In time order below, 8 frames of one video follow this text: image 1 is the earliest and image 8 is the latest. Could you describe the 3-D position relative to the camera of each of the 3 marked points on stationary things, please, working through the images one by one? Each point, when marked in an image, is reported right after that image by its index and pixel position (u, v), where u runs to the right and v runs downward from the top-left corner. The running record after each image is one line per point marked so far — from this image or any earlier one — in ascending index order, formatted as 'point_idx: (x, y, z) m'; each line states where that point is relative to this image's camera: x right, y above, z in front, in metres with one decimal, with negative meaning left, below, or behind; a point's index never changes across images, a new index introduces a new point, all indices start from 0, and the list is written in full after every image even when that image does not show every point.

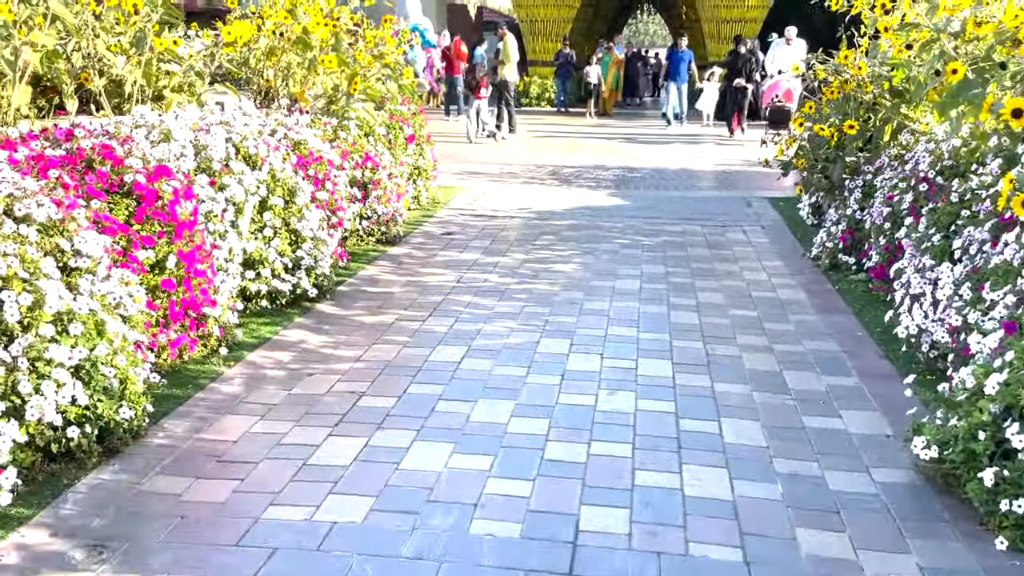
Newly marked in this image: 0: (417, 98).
0: (-1.0, +1.9, +8.6) m
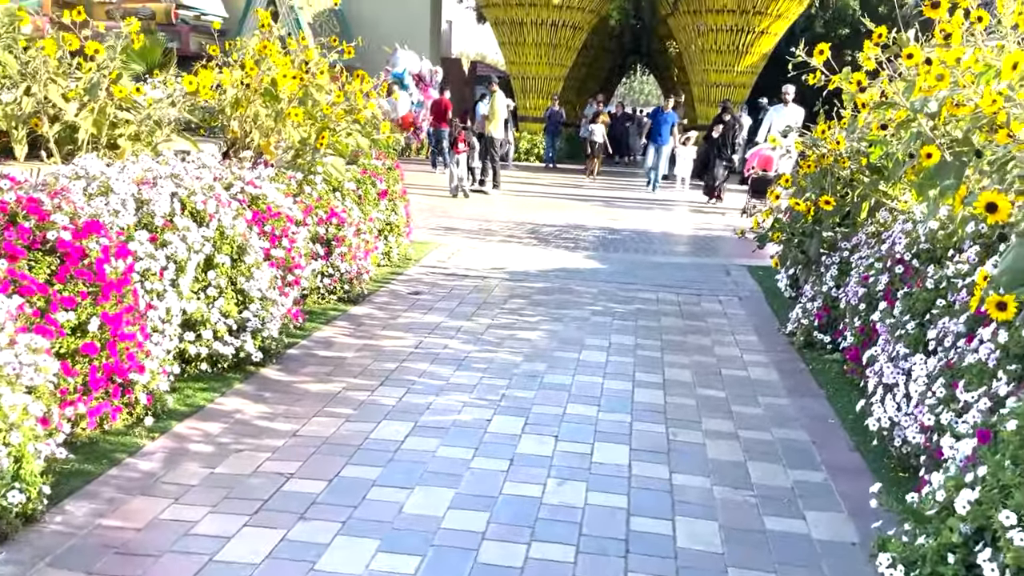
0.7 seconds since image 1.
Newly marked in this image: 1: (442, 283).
0: (-1.2, +1.4, +8.4) m
1: (-0.6, +0.1, +7.4) m
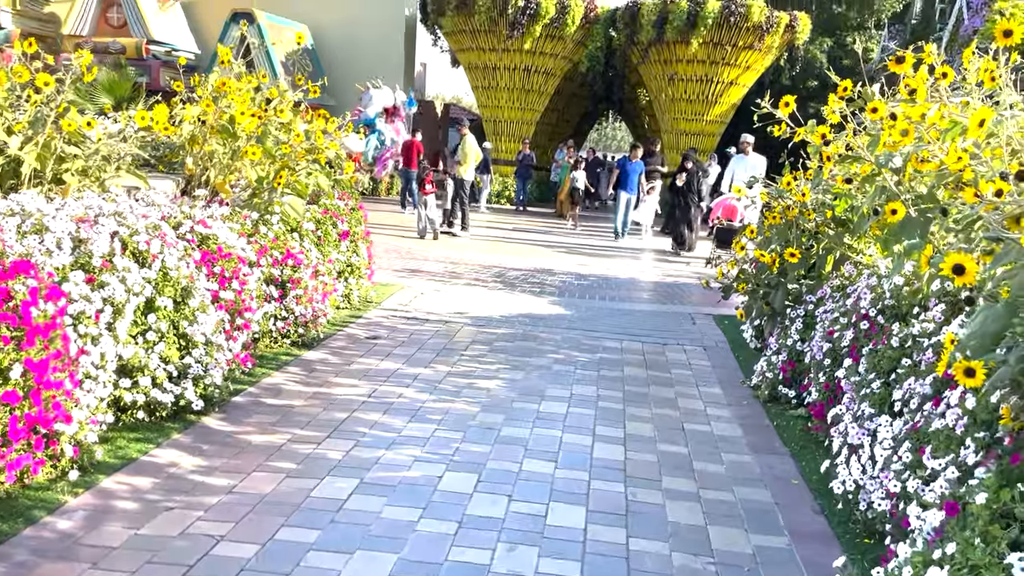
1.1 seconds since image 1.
0: (-1.5, +0.9, +8.3) m
1: (-0.9, -0.3, +7.2) m
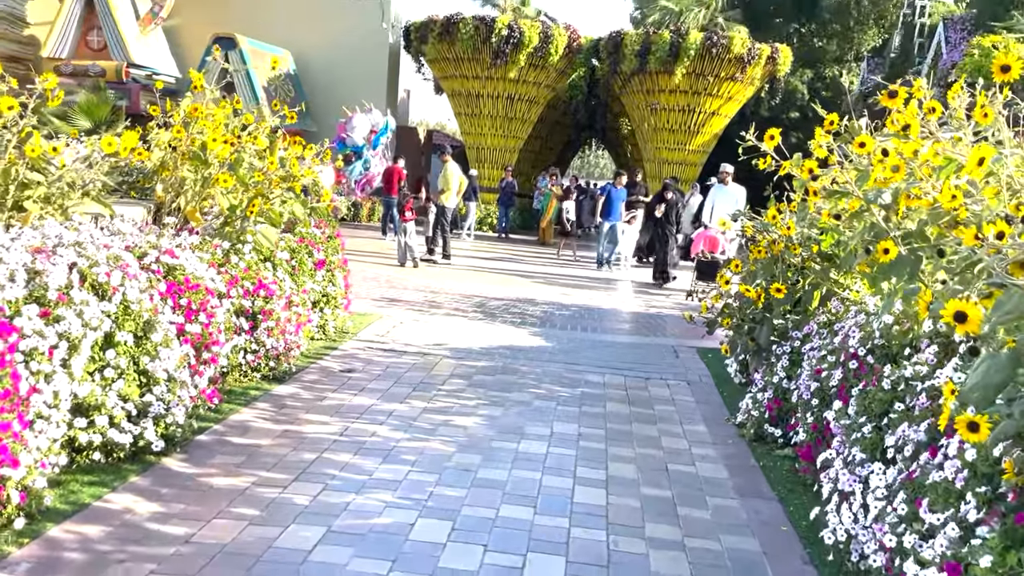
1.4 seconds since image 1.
0: (-1.7, +0.6, +8.1) m
1: (-1.1, -0.6, +7.0) m
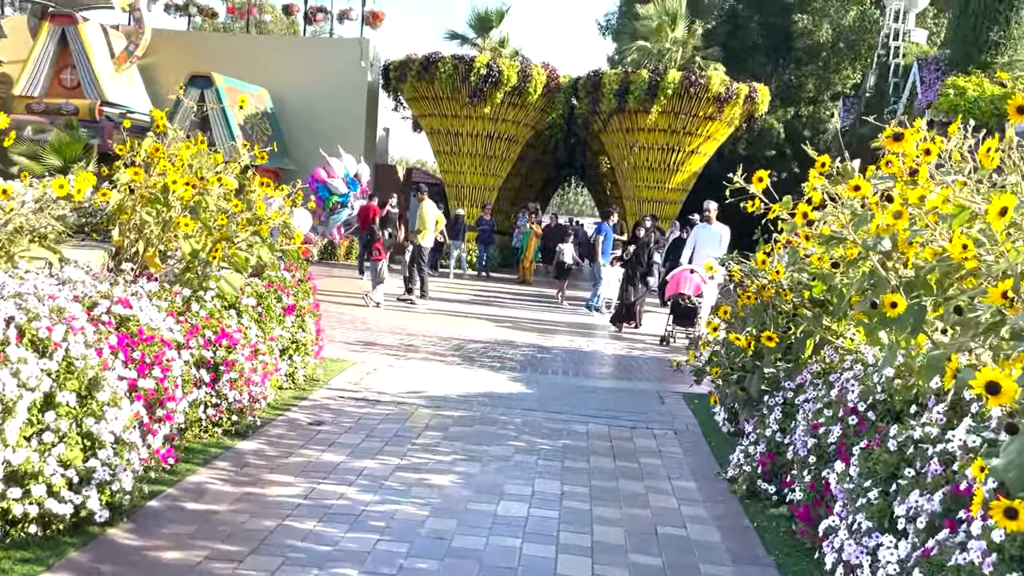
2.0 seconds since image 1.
0: (-1.9, +0.2, +7.8) m
1: (-1.3, -1.0, +6.7) m
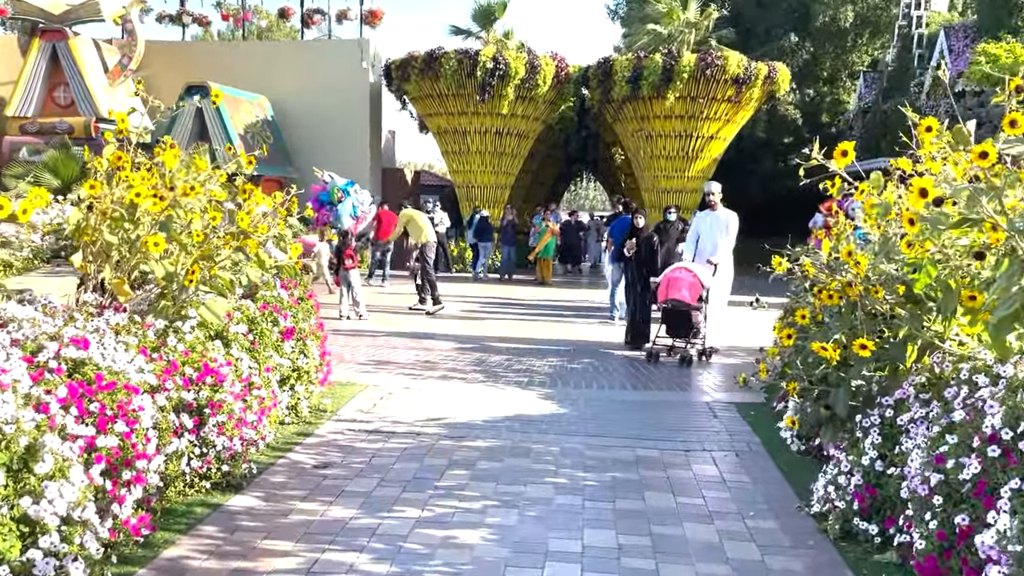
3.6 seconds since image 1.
0: (-1.7, +0.1, +7.0) m
1: (-1.0, -1.1, +5.8) m
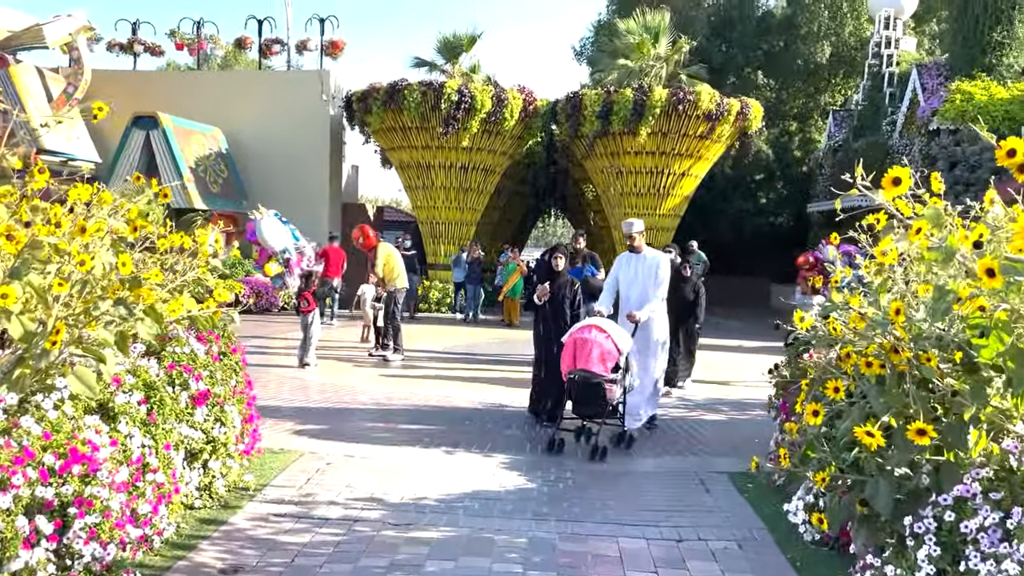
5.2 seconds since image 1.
0: (-2.0, -0.3, +5.9) m
1: (-1.3, -1.4, +4.8) m
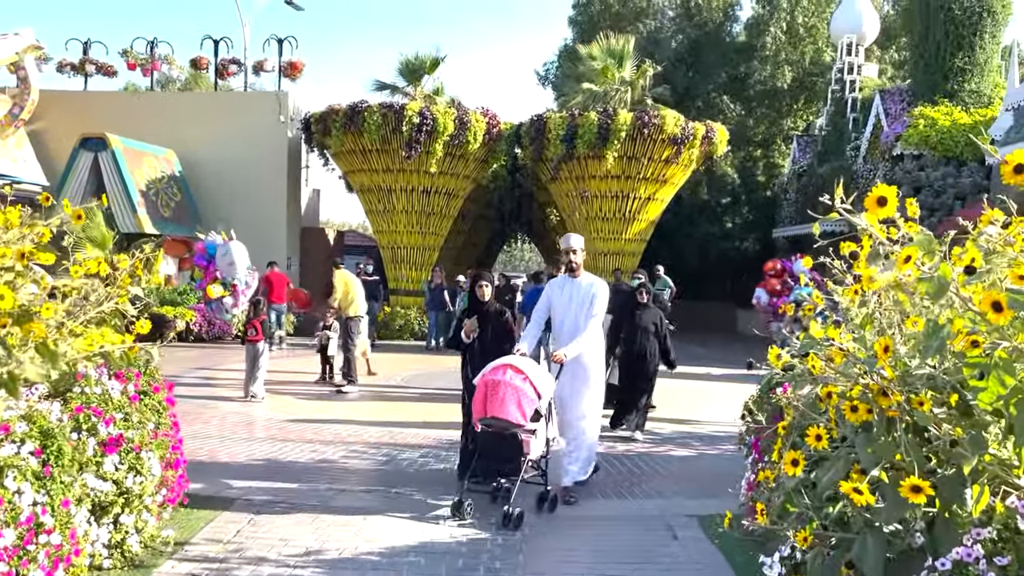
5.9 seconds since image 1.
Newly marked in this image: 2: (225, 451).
0: (-2.3, -0.5, +5.4) m
1: (-1.5, -1.6, +4.2) m
2: (-2.6, -1.4, +7.8) m
